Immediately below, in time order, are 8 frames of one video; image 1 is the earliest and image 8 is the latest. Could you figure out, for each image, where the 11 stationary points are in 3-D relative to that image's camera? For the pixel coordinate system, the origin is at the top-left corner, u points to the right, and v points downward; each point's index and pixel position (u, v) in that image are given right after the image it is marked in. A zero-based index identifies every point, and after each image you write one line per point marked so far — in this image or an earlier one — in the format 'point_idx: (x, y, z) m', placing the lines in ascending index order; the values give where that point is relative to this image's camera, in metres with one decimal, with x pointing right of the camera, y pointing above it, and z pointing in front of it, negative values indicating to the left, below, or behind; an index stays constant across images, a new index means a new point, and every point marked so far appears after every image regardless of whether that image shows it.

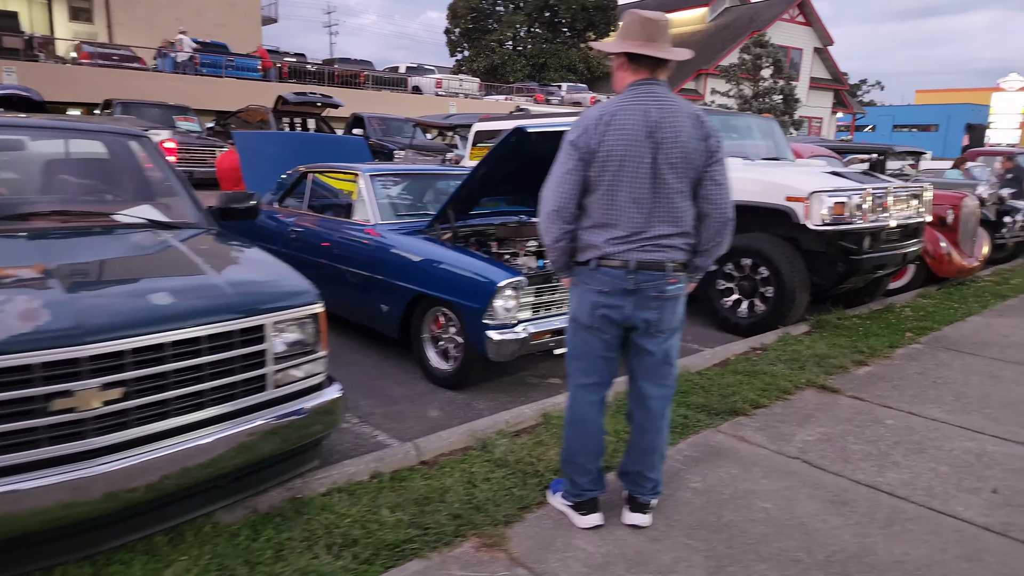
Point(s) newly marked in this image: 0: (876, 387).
0: (+2.9, -0.8, +5.2) m
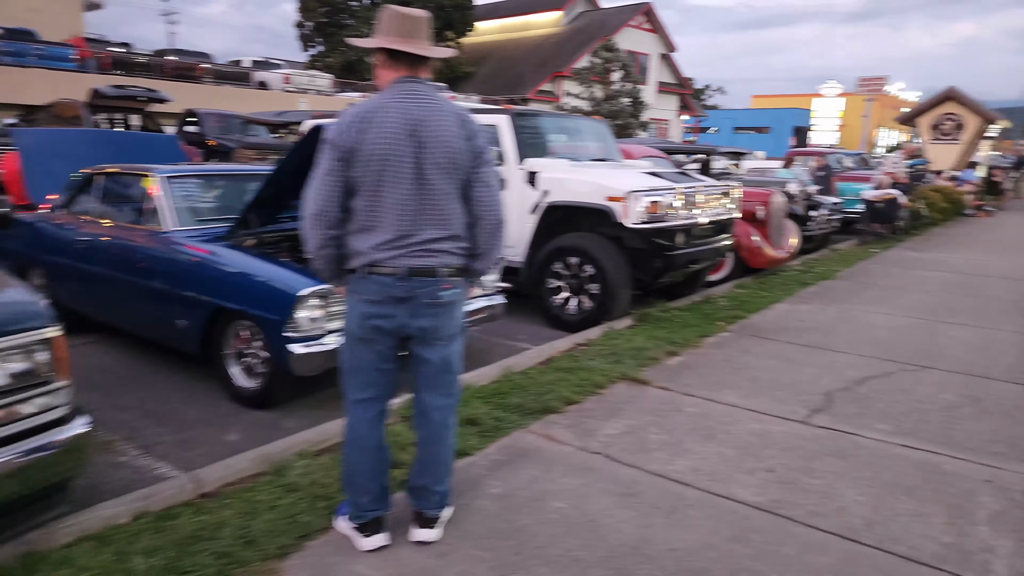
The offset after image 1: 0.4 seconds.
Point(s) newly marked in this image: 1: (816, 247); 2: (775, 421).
0: (+1.4, -0.7, +5.4) m
1: (+6.0, +0.8, +12.9) m
2: (+1.8, -0.9, +4.6) m
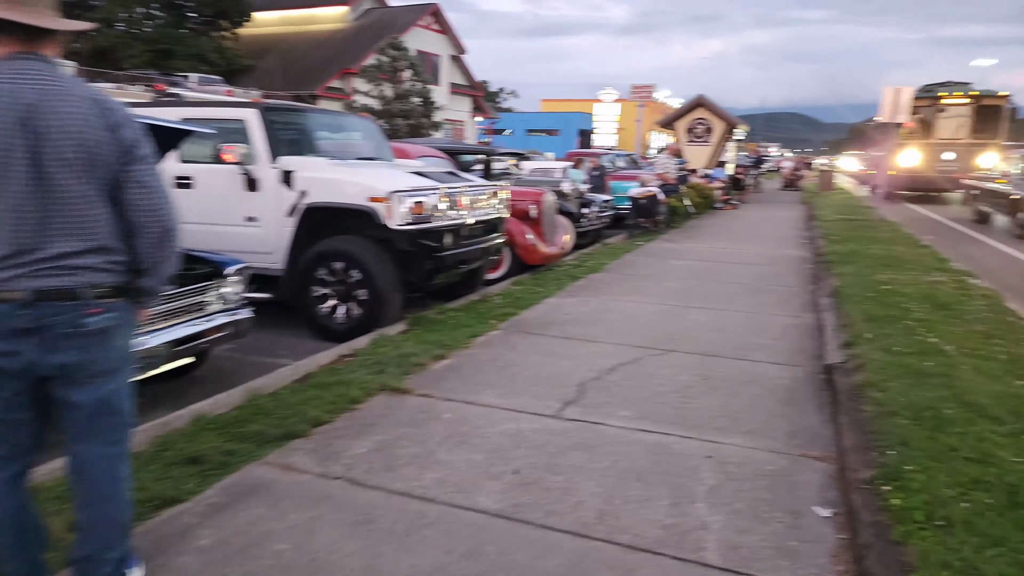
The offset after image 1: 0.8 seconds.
0: (-0.5, -0.8, +5.3) m
1: (+1.7, +1.0, +13.7) m
2: (+0.1, -0.9, +4.6) m
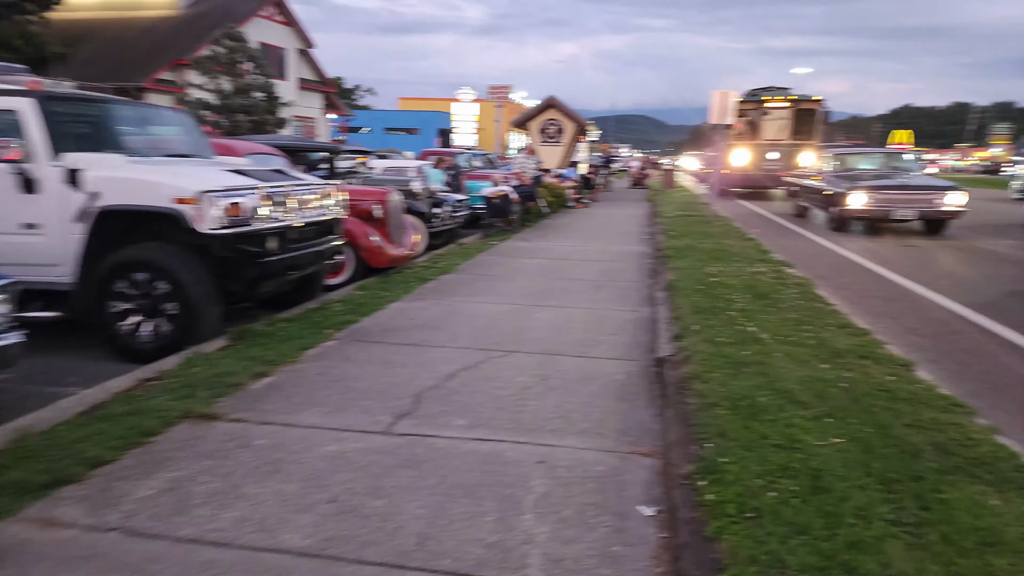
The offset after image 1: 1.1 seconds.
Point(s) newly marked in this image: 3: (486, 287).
0: (-1.8, -0.8, +4.8) m
1: (-1.4, +1.0, +13.5) m
2: (-1.0, -1.0, +4.2) m
3: (-0.4, 0.0, +9.0) m
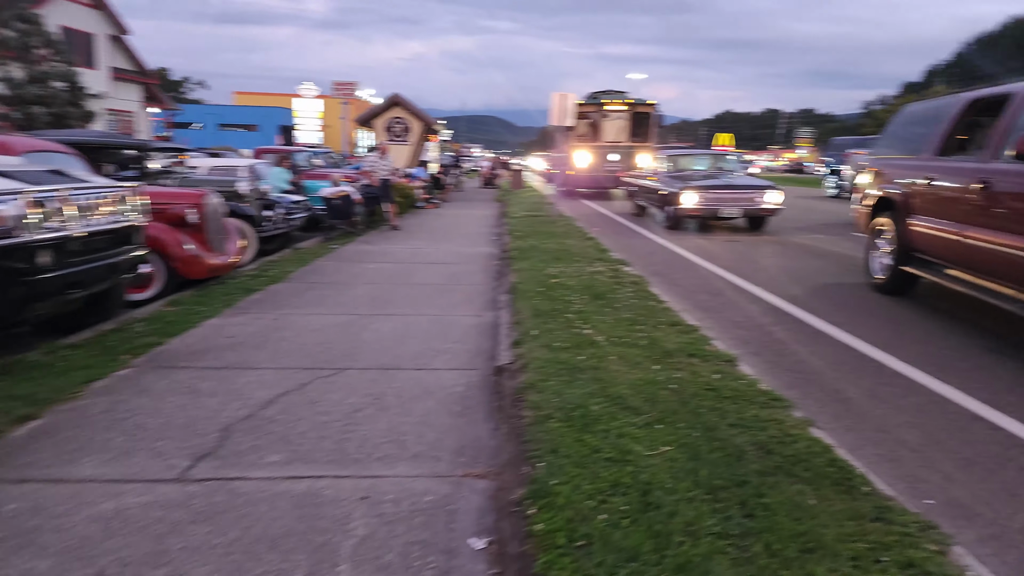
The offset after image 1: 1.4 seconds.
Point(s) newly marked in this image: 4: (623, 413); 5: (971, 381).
0: (-2.9, -1.0, +3.9) m
1: (-4.4, +0.8, +12.5) m
2: (-2.0, -1.1, +3.6) m
3: (-2.4, -0.1, +8.3) m
4: (+0.6, -0.7, +3.8) m
5: (+3.4, -0.7, +4.9) m
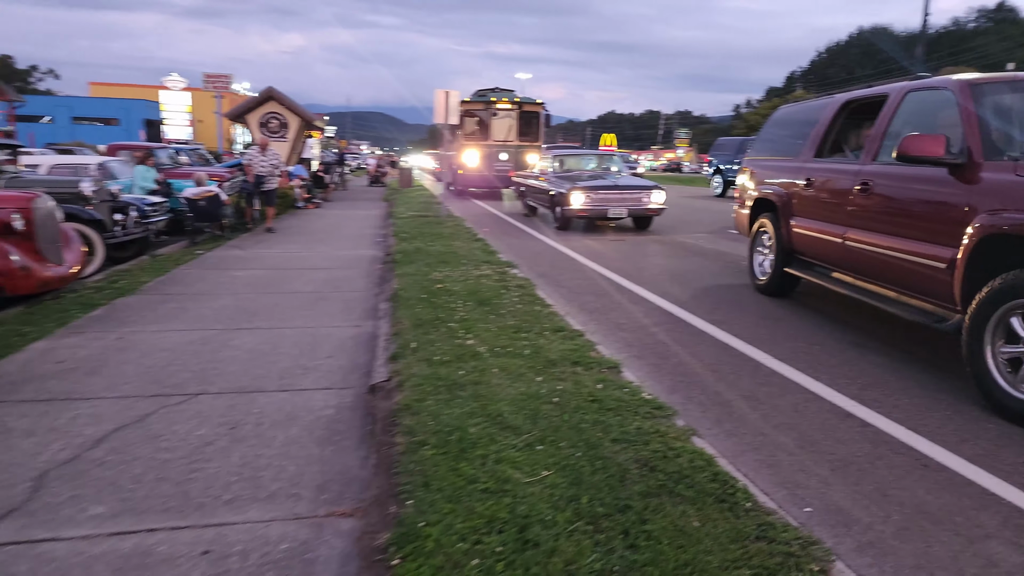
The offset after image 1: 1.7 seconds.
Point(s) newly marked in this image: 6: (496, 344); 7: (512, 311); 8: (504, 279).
0: (-3.6, -1.1, +3.1) m
1: (-6.5, +0.6, +11.3) m
2: (-2.6, -1.2, +2.9) m
3: (-3.8, -0.2, +7.5) m
4: (0.0, -0.8, +3.5) m
5: (+2.5, -0.7, +5.1) m
6: (-0.1, -0.4, +5.1) m
7: (0.0, -0.2, +6.2) m
8: (-0.1, +0.1, +8.1) m
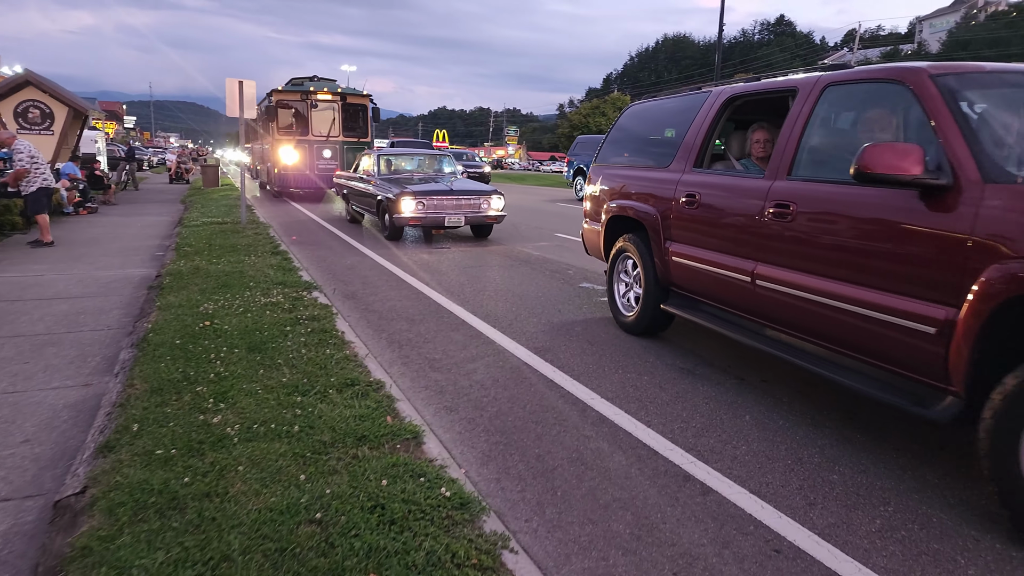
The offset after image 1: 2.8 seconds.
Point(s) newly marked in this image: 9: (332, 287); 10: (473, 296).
0: (-4.3, -1.6, +1.1) m
1: (-9.2, 0.0, +8.3) m
2: (-3.4, -1.6, +1.1) m
3: (-5.7, -0.7, +5.3) m
4: (-1.0, -1.1, +2.3) m
5: (+1.1, -0.9, +4.4) m
6: (-1.5, -0.7, +3.8) m
7: (-1.7, -0.5, +4.9) m
8: (-2.2, -0.2, +6.7) m
9: (-2.4, 0.0, +8.6) m
10: (-0.5, -0.1, +8.1) m
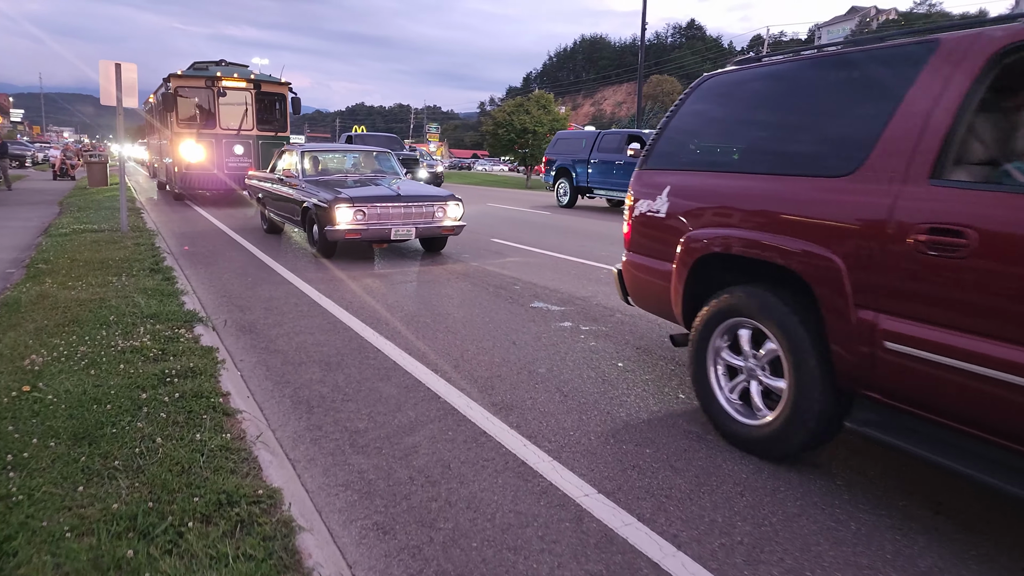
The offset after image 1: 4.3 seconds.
0: (-4.0, -2.0, -0.9) m
1: (-9.8, -0.4, +5.8) m
2: (-3.1, -2.0, -0.8) m
3: (-5.9, -1.1, +3.1) m
4: (-0.9, -1.4, +0.8) m
5: (+0.9, -1.1, +3.1) m
6: (-1.6, -1.1, +2.2) m
7: (-1.9, -0.8, +3.3) m
8: (-2.6, -0.5, +5.0) m
9: (-3.0, -0.3, +6.8) m
10: (-1.1, -0.3, +6.6) m
